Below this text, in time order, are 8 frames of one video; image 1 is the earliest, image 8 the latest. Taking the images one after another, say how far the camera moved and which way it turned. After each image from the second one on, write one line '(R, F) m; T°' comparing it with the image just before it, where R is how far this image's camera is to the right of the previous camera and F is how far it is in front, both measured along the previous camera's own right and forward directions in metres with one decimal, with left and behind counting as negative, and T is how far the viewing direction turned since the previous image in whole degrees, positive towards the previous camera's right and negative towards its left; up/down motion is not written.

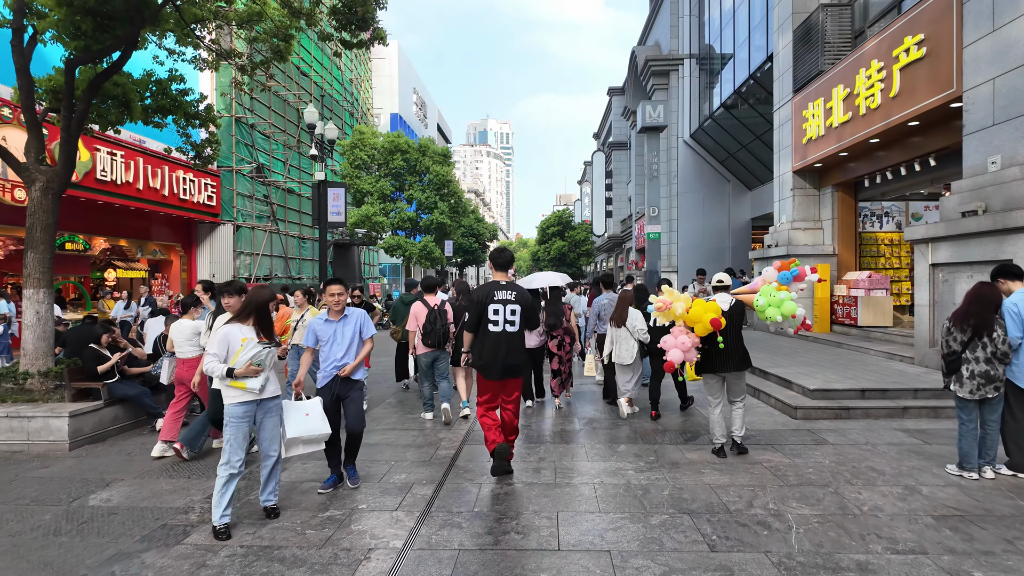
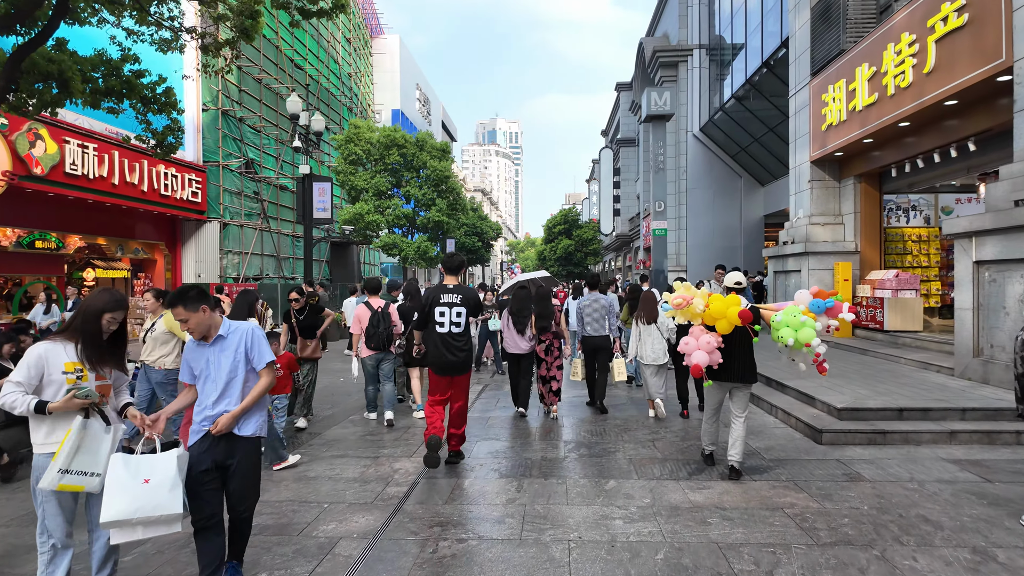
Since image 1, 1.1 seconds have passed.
(+0.3, +0.9) m; -1°
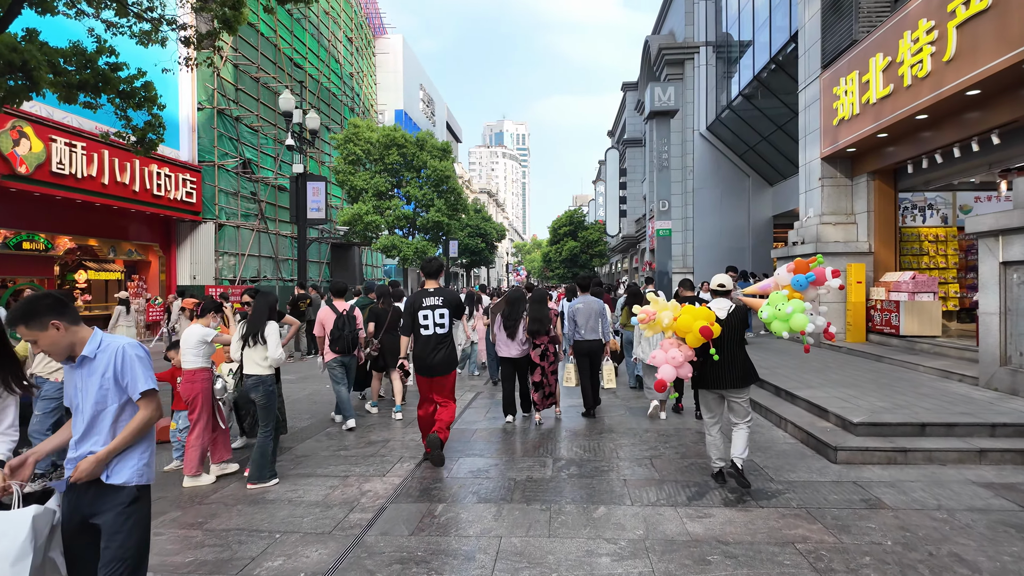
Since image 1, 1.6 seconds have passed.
(+0.2, +0.5) m; -1°
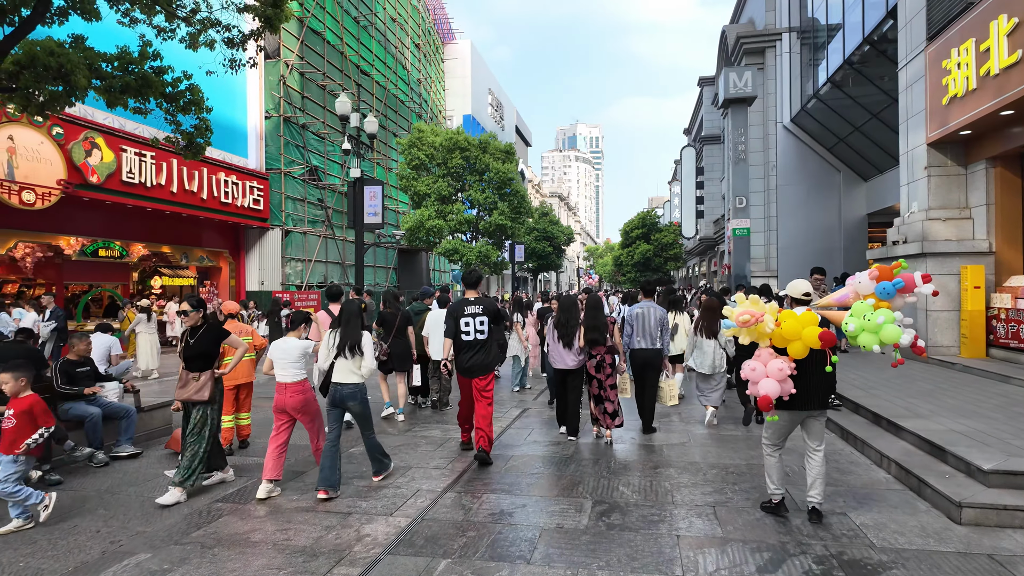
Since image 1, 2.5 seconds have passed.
(+0.3, +0.8) m; -7°
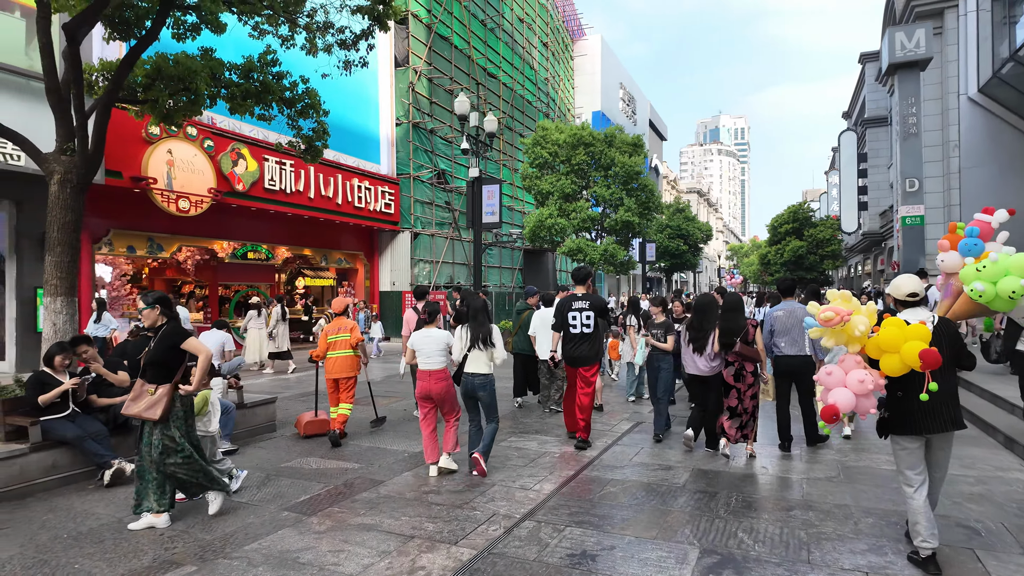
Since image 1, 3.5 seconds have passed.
(+0.3, +0.7) m; -13°
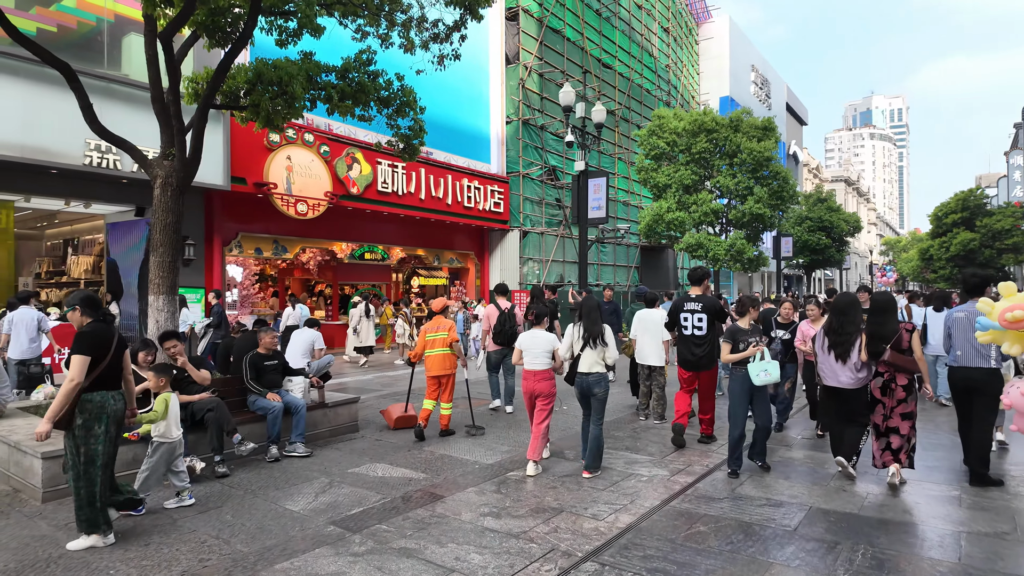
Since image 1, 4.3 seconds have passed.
(+0.4, +0.6) m; -12°
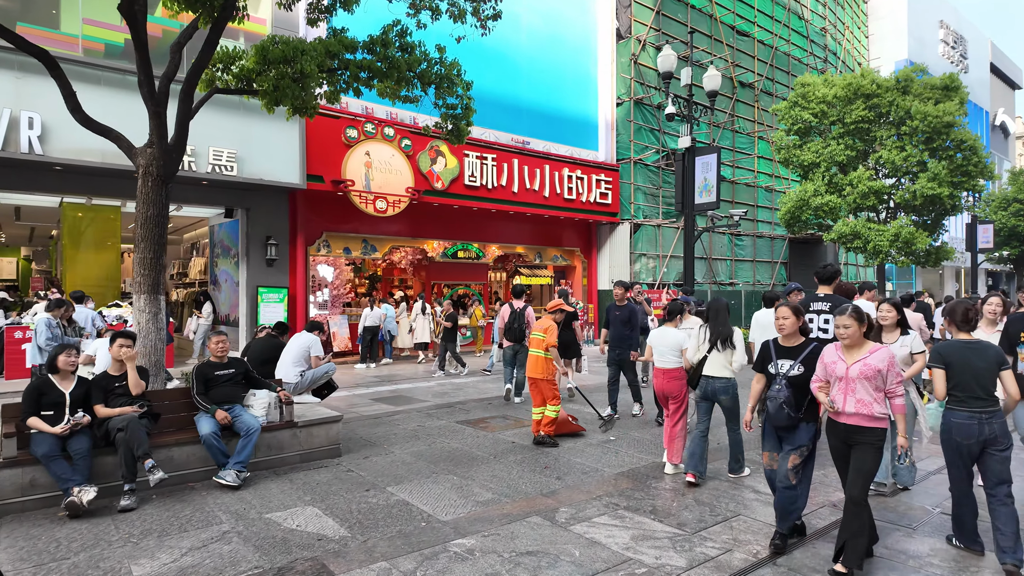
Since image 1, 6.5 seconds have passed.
(+1.2, +1.5) m; -15°
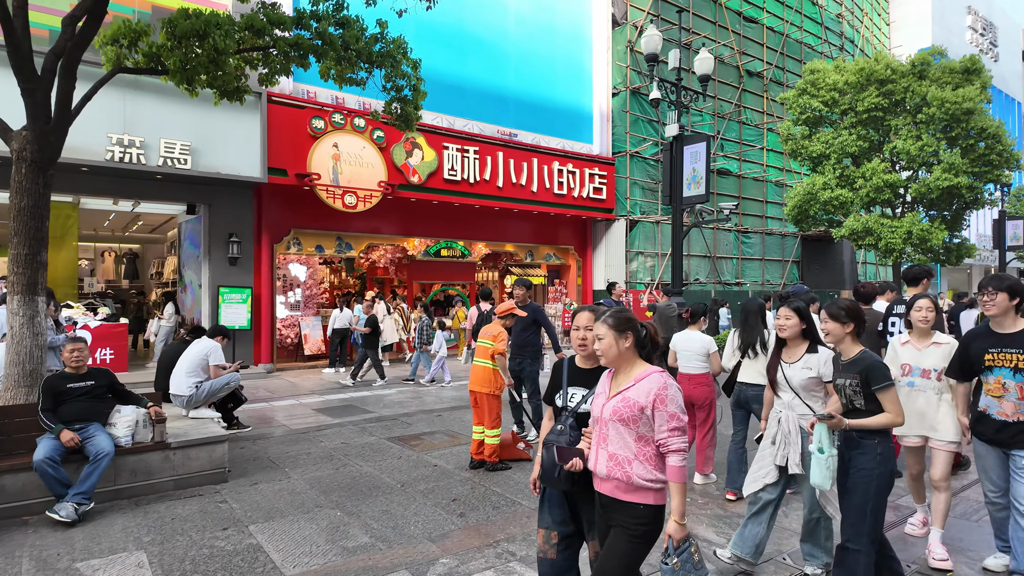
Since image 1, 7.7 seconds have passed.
(+0.8, +0.8) m; -2°
